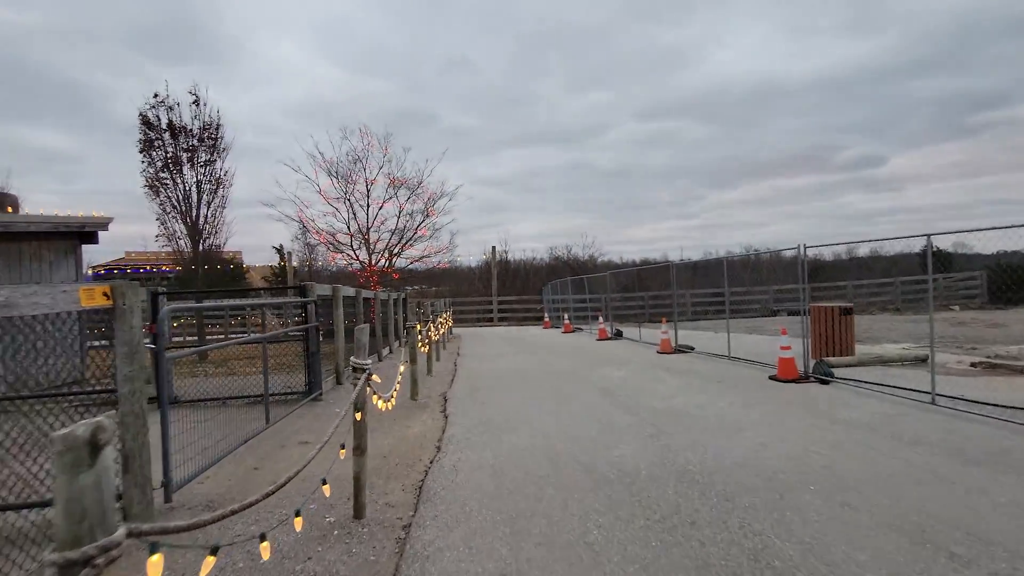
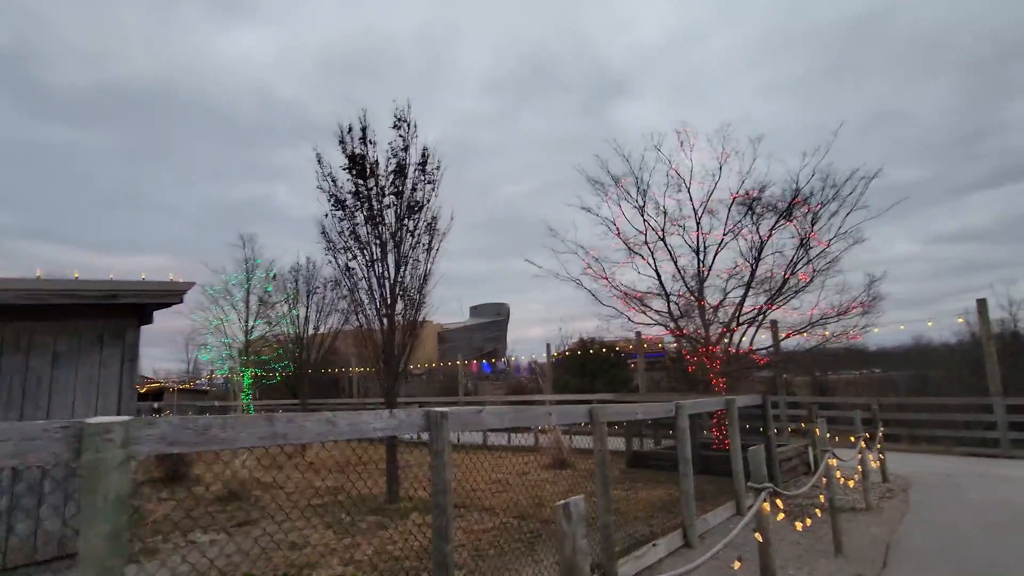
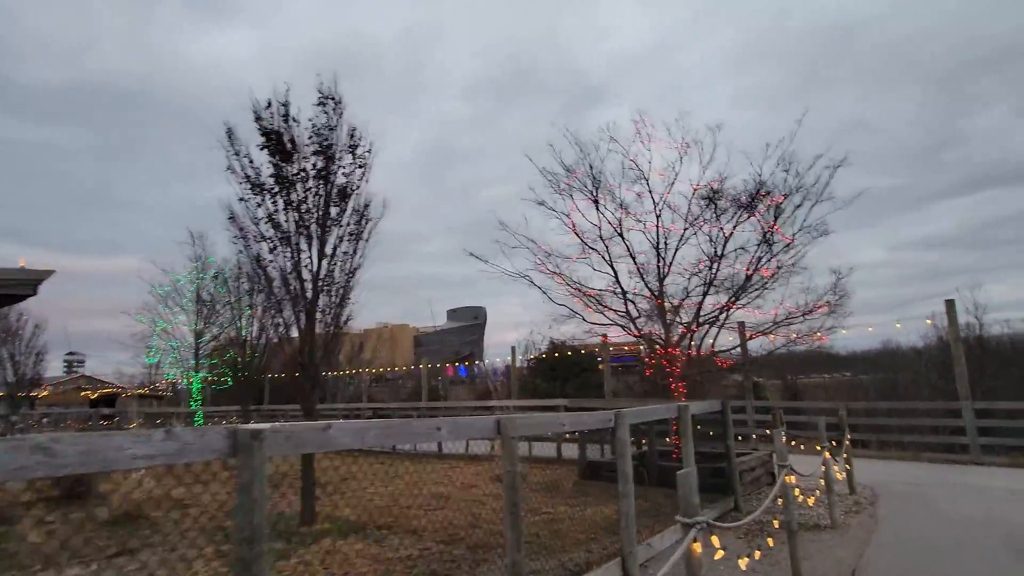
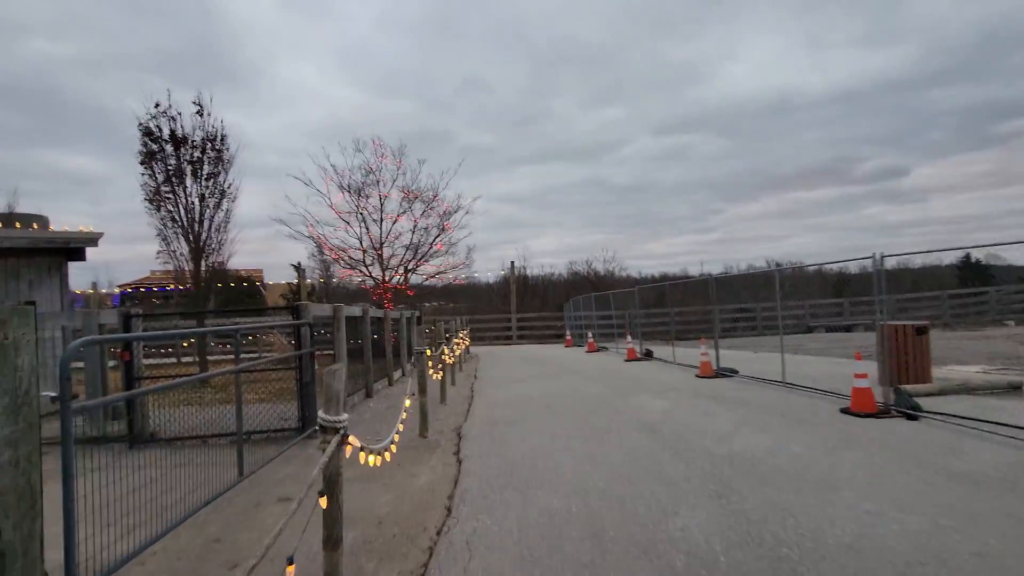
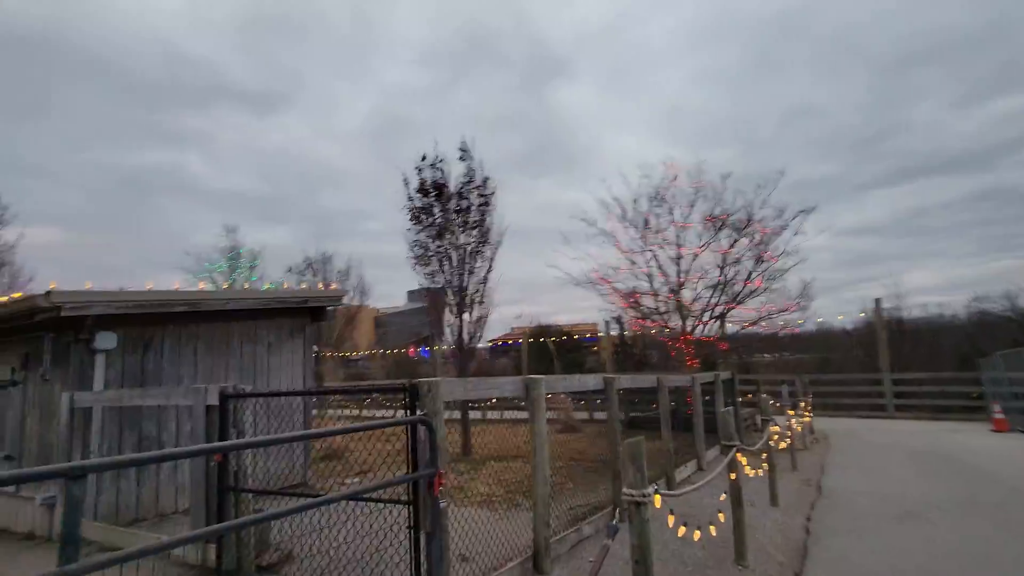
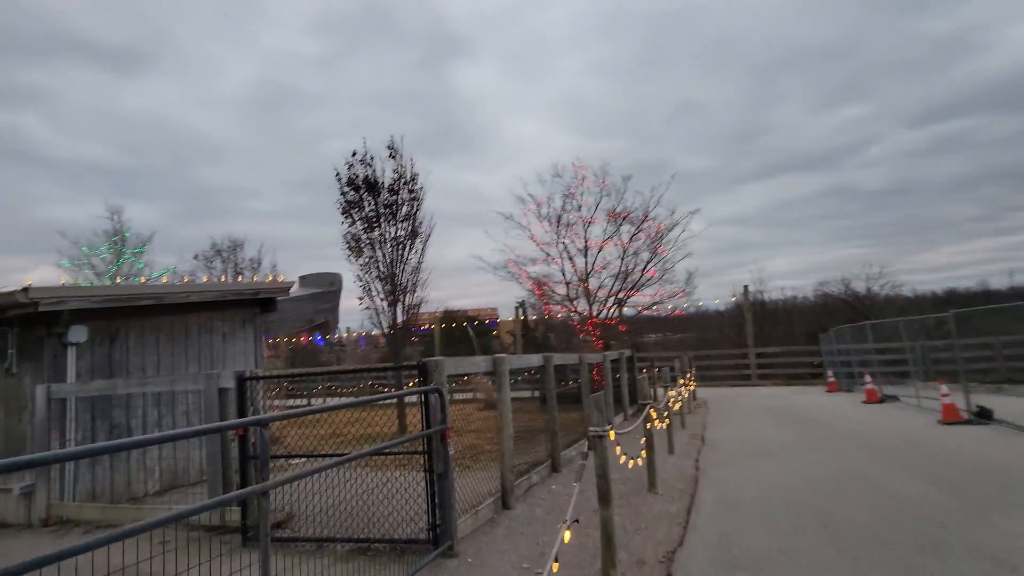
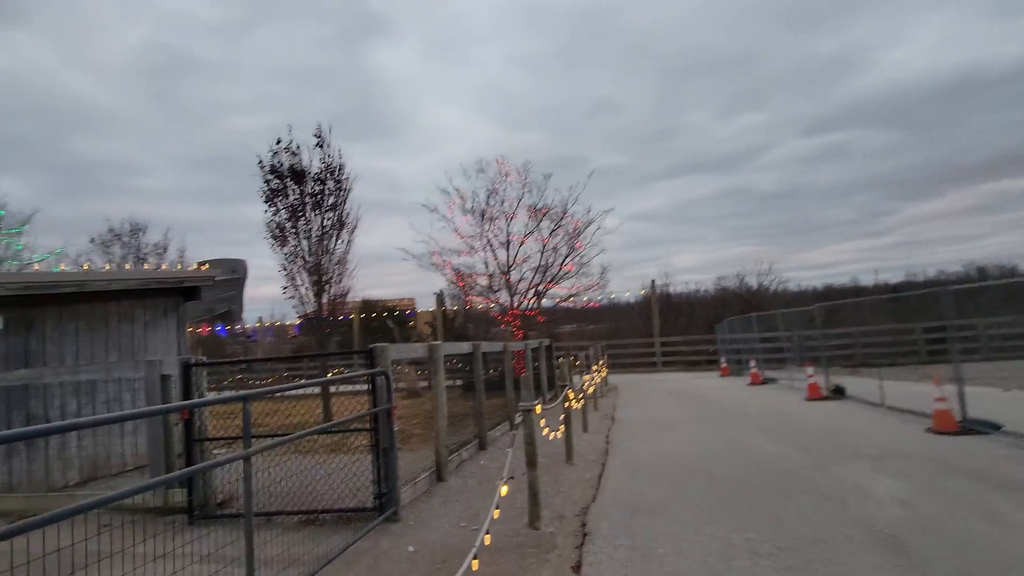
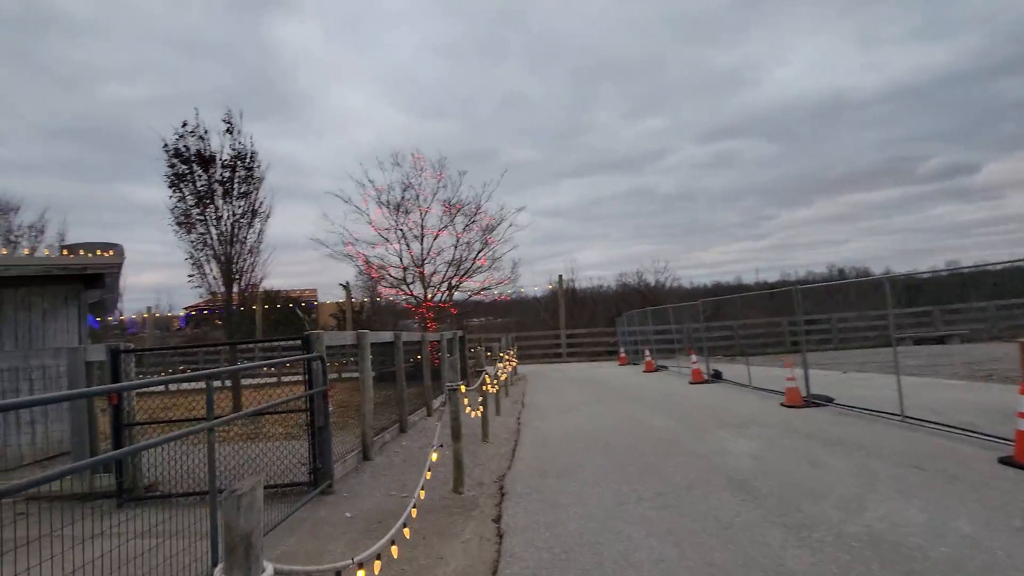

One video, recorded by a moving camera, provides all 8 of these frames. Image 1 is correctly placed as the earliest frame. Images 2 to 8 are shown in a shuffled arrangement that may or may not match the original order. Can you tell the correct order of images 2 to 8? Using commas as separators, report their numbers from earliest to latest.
4, 8, 7, 6, 5, 2, 3
